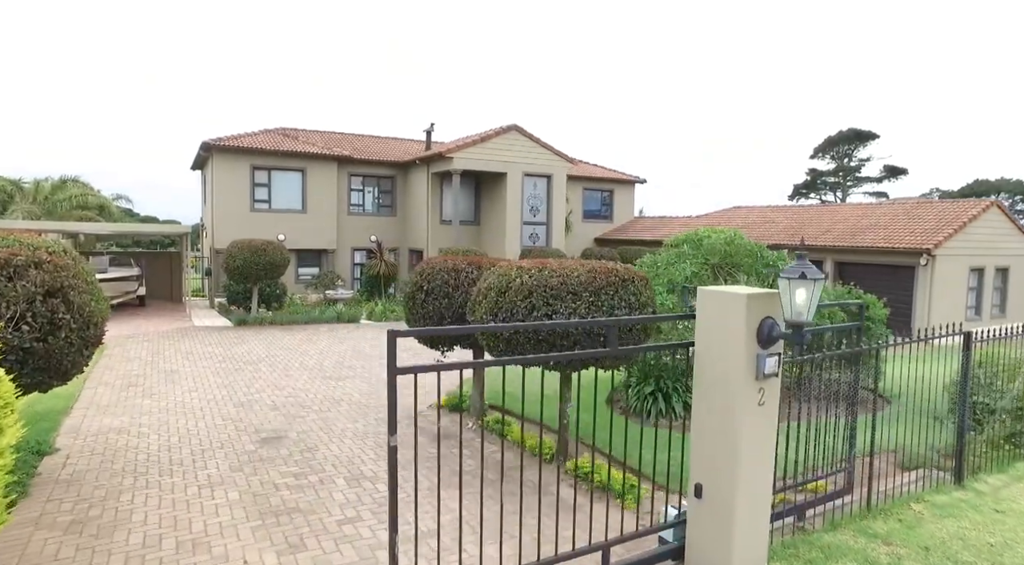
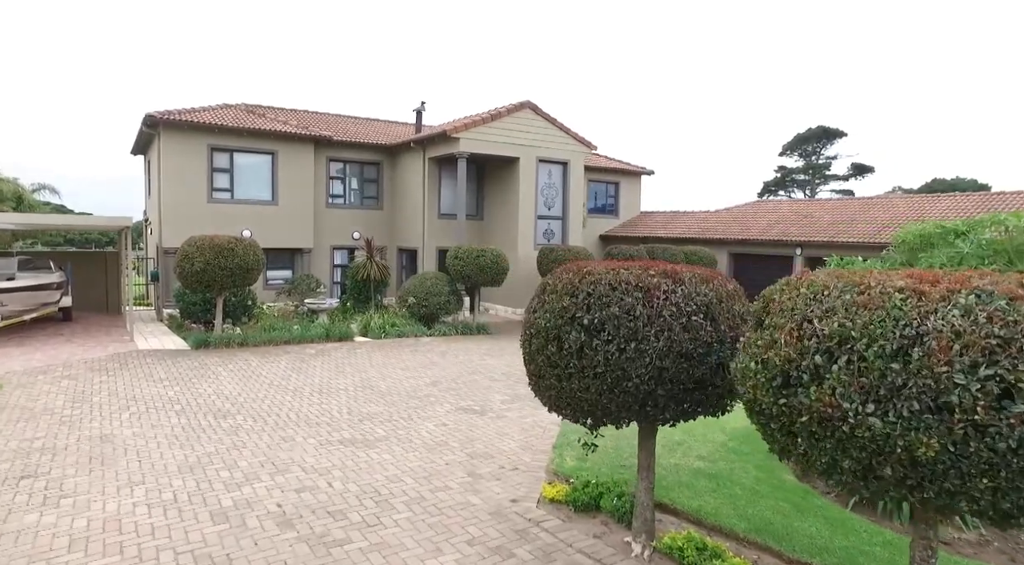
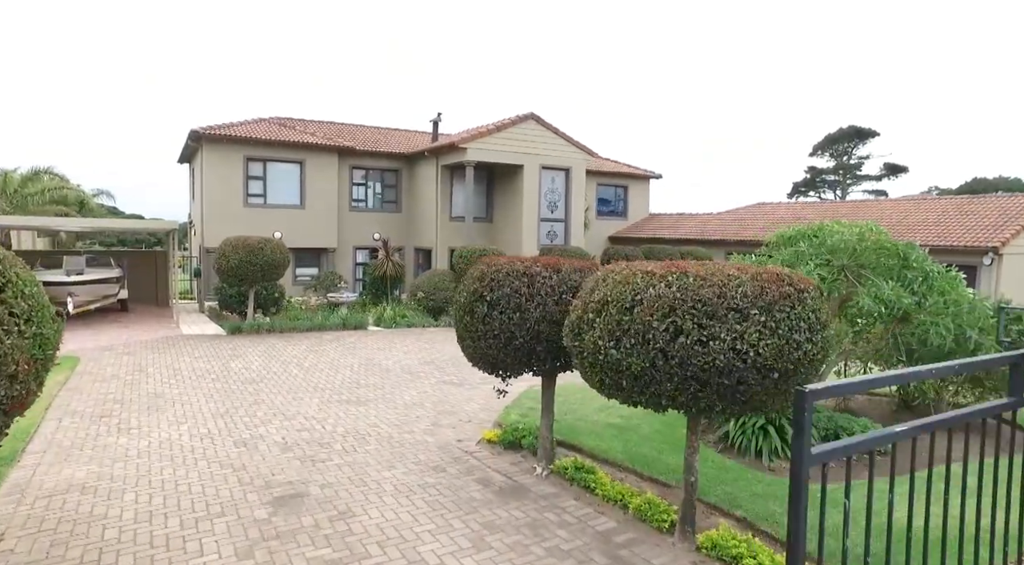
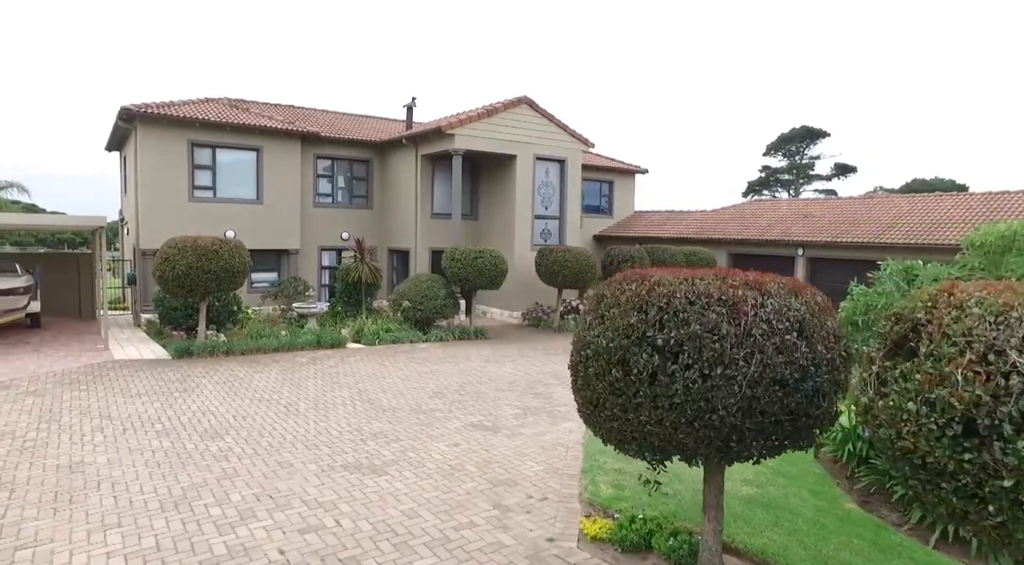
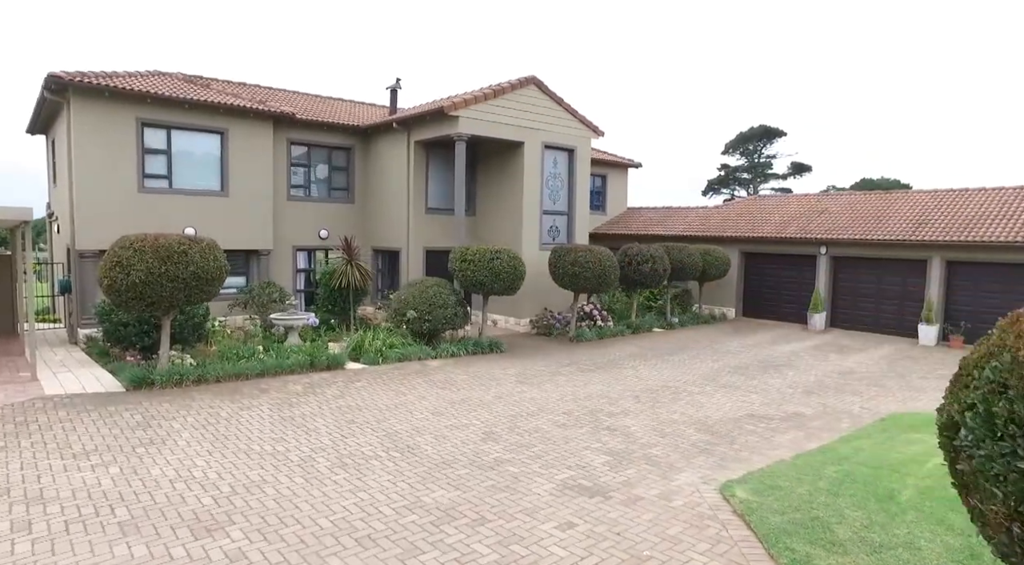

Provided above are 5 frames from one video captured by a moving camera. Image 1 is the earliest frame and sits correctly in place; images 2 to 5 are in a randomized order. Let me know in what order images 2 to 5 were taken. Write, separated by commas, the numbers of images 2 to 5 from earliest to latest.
3, 2, 4, 5
